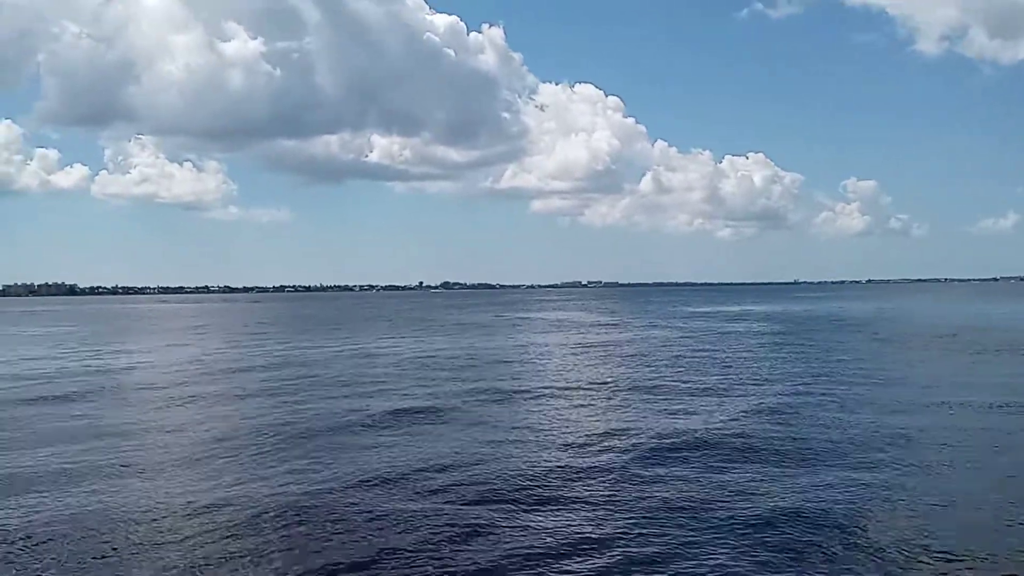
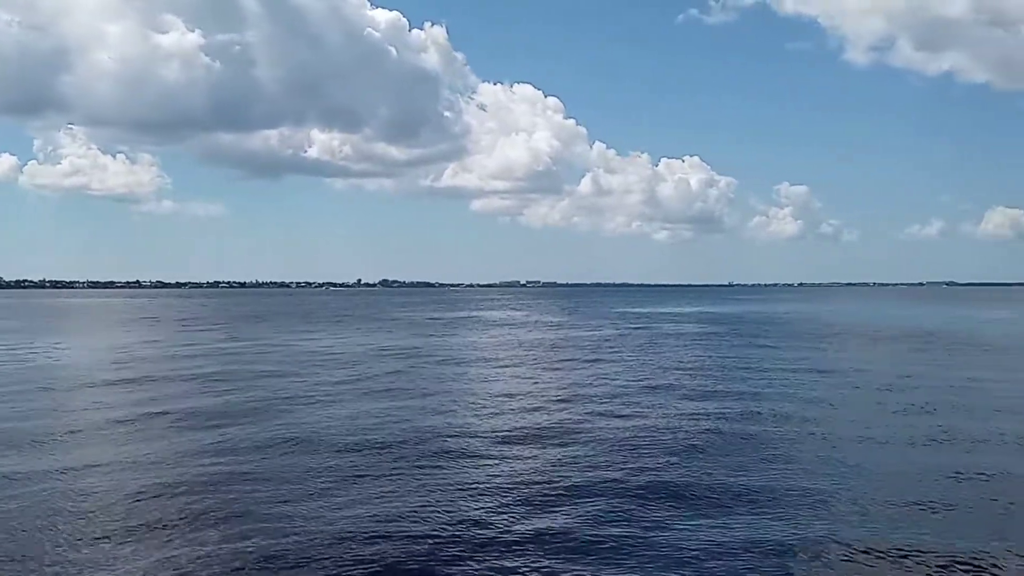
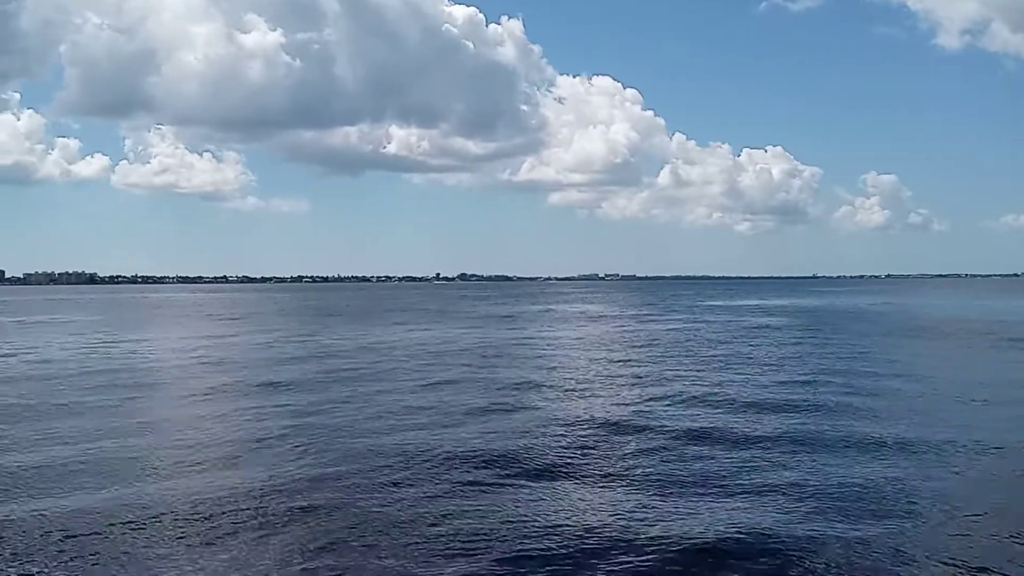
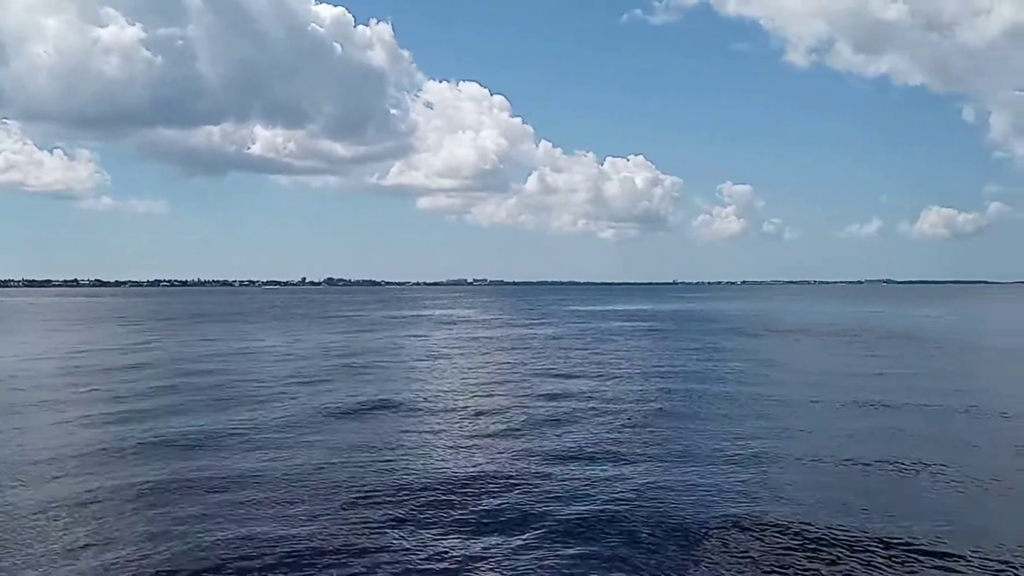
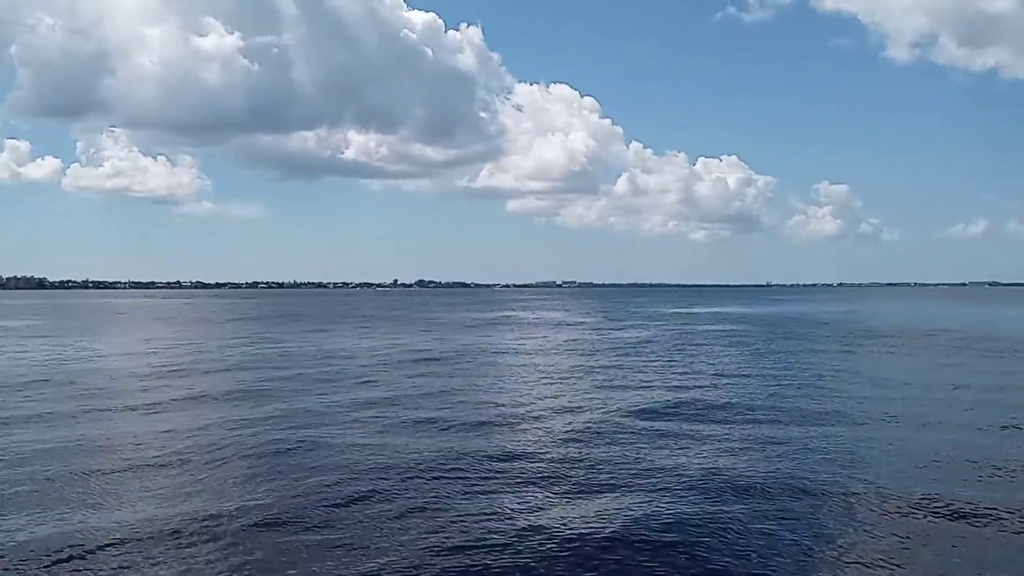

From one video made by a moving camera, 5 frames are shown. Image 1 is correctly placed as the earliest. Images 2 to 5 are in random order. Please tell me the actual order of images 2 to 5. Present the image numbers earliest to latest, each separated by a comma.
3, 5, 2, 4
